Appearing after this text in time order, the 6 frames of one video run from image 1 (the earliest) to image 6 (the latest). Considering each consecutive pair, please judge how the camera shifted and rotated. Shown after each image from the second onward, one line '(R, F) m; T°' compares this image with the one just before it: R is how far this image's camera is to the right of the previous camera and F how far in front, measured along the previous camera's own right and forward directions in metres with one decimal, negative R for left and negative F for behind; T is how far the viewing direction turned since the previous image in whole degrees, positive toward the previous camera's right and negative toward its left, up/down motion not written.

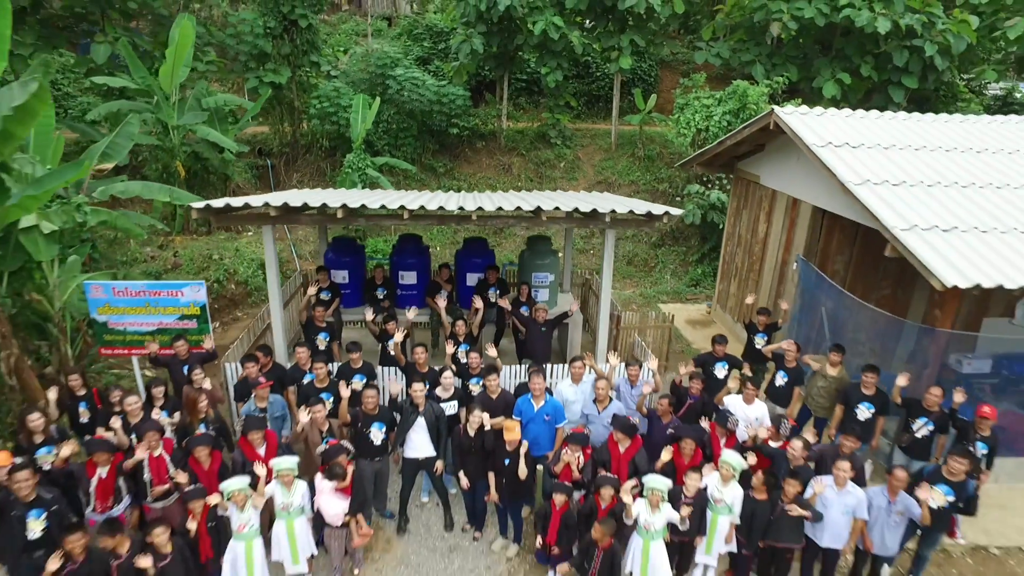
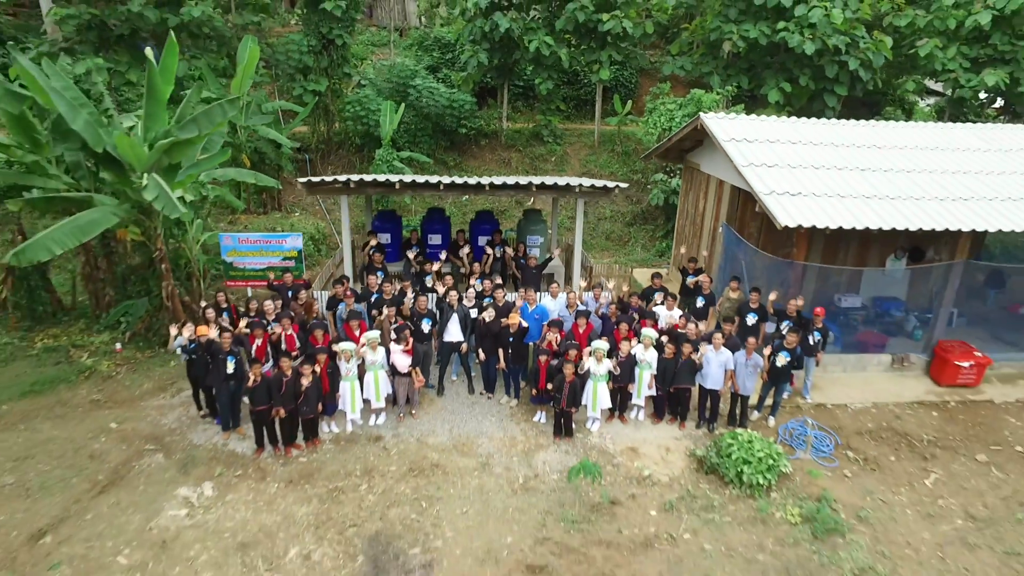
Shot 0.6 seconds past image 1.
(0.0, -2.6) m; 0°
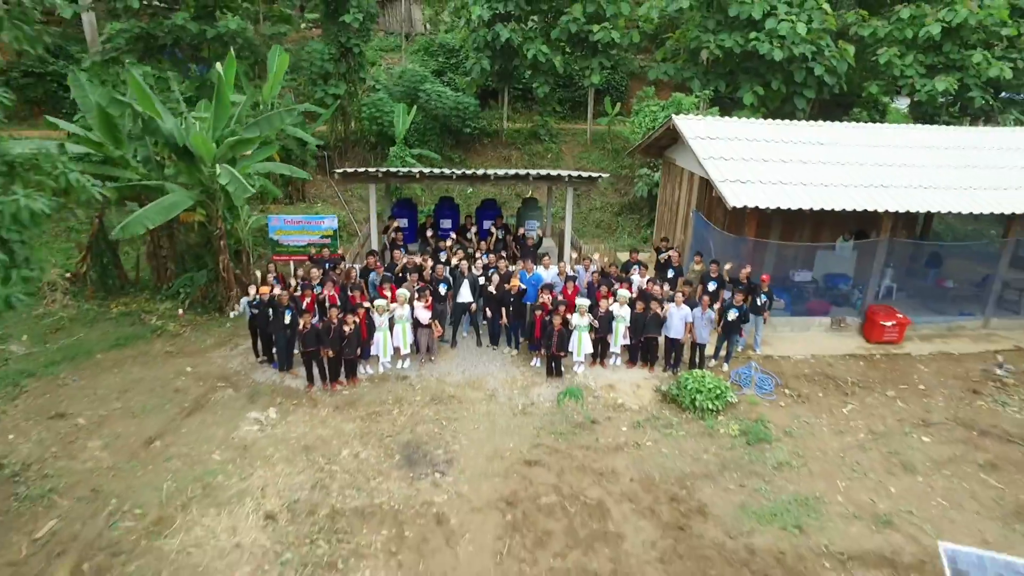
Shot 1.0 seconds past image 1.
(0.0, -1.6) m; 0°
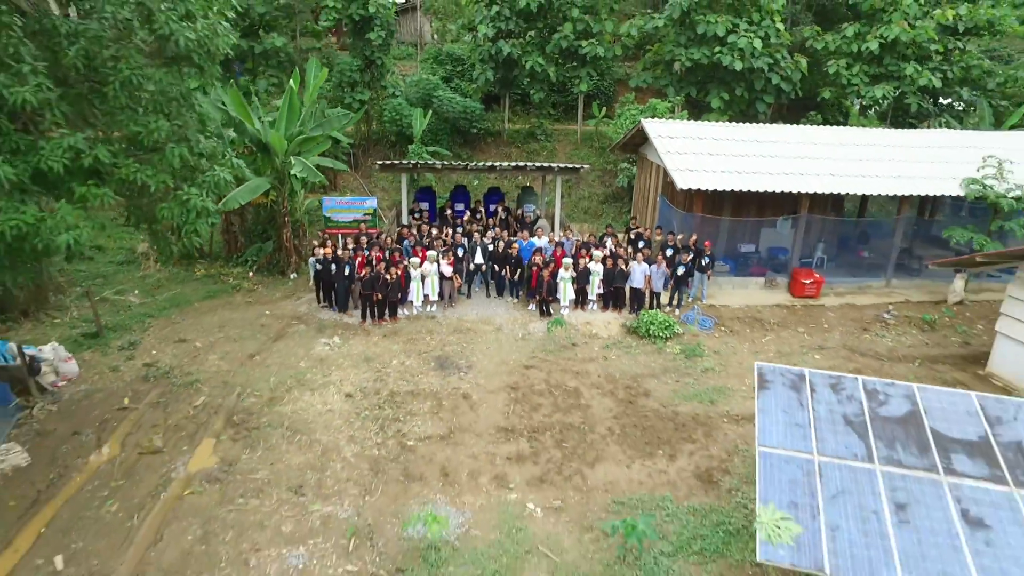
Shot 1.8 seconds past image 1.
(-0.1, -2.7) m; 0°
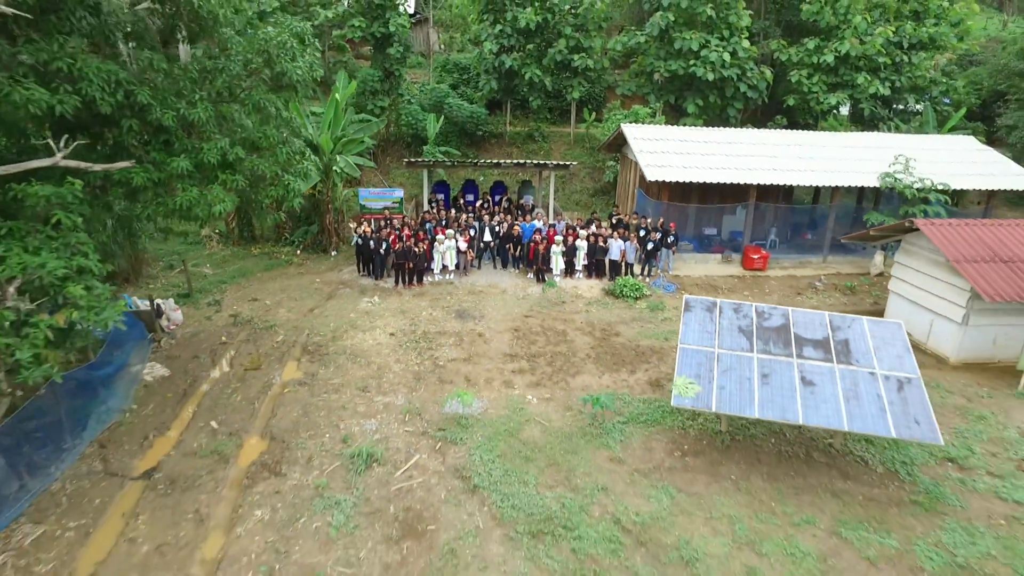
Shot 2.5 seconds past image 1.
(-0.1, -2.8) m; 0°
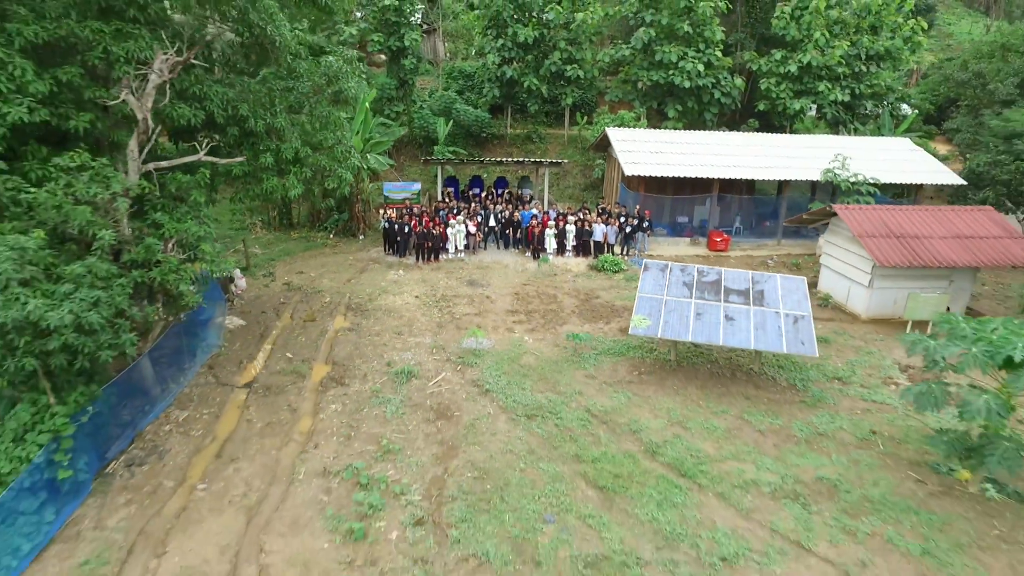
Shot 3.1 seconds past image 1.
(0.0, -2.8) m; 0°
